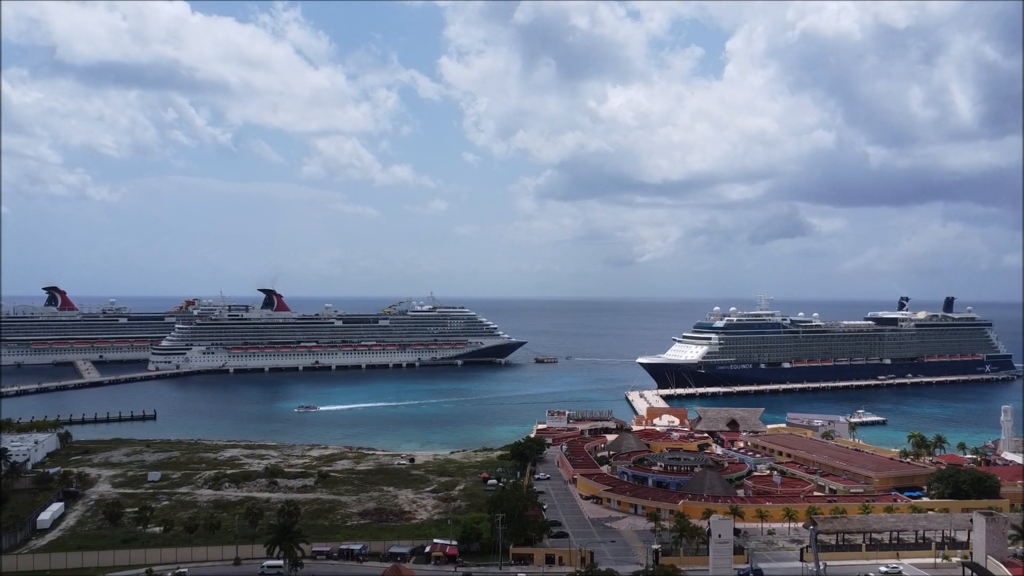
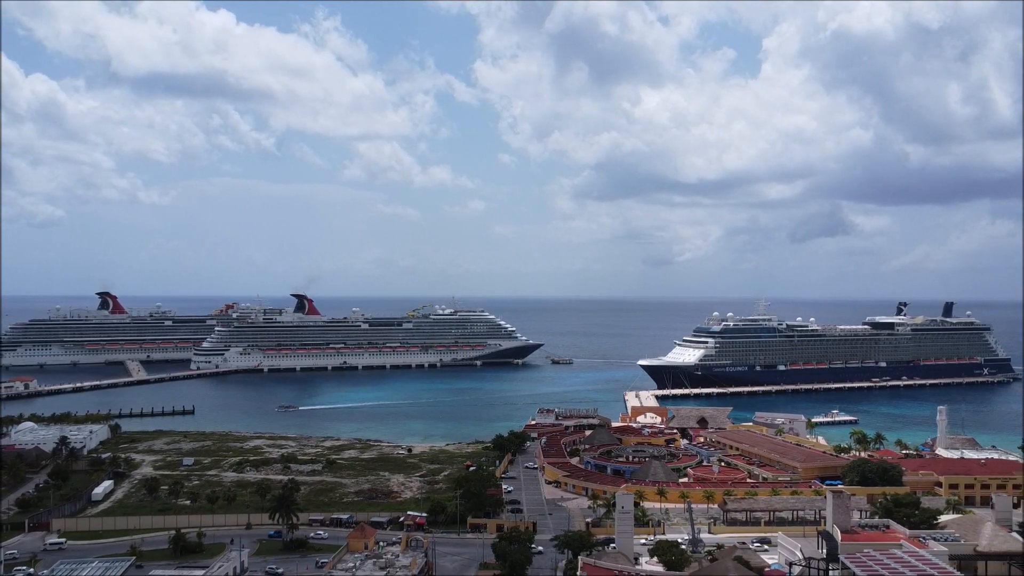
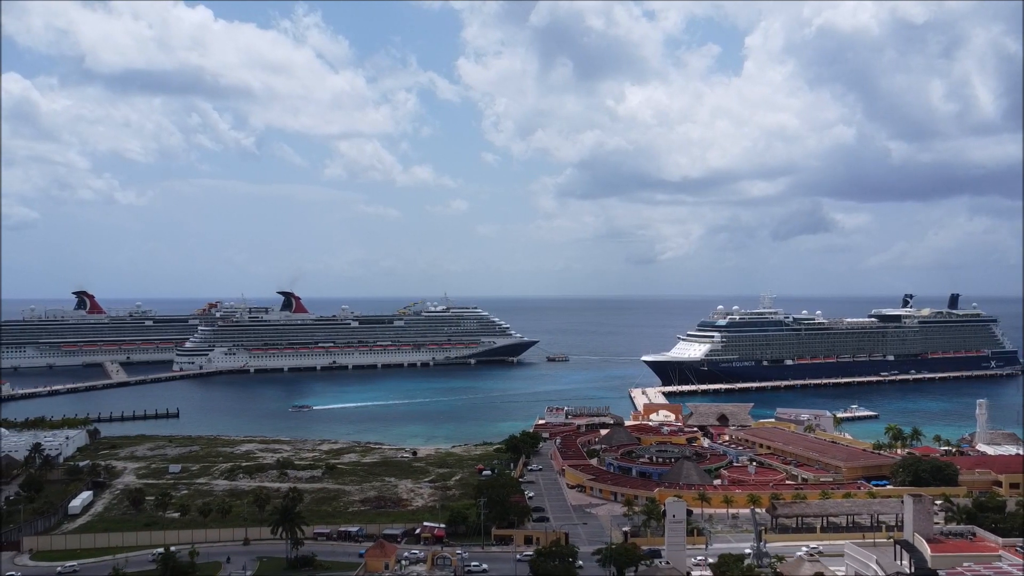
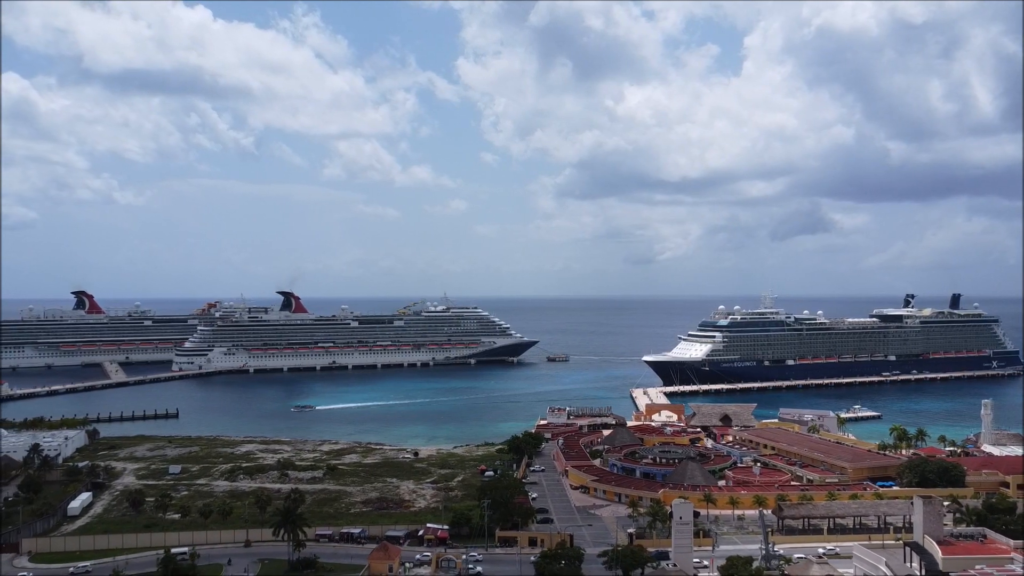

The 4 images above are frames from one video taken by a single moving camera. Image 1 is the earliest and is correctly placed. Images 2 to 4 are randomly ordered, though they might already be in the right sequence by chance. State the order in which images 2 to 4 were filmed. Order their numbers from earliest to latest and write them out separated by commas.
4, 3, 2
